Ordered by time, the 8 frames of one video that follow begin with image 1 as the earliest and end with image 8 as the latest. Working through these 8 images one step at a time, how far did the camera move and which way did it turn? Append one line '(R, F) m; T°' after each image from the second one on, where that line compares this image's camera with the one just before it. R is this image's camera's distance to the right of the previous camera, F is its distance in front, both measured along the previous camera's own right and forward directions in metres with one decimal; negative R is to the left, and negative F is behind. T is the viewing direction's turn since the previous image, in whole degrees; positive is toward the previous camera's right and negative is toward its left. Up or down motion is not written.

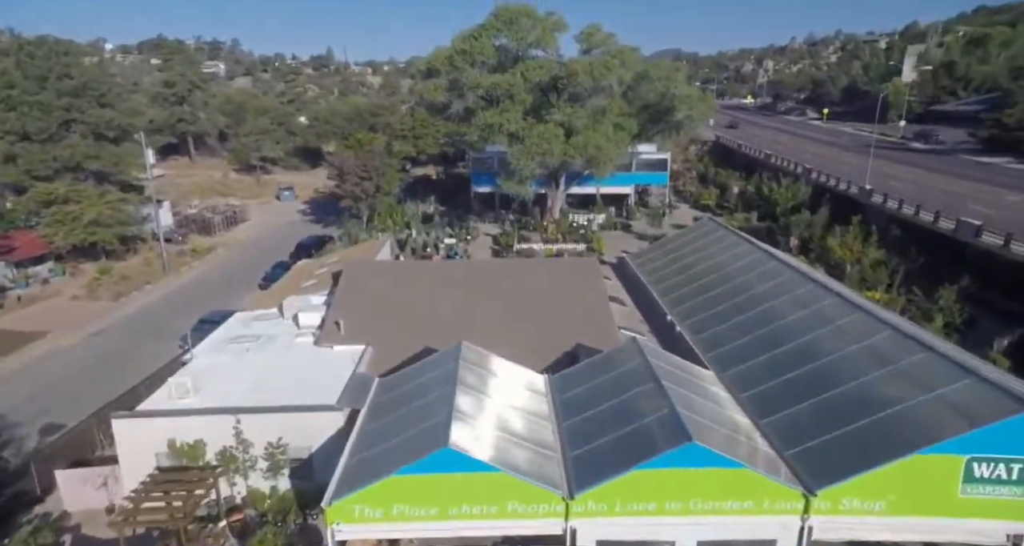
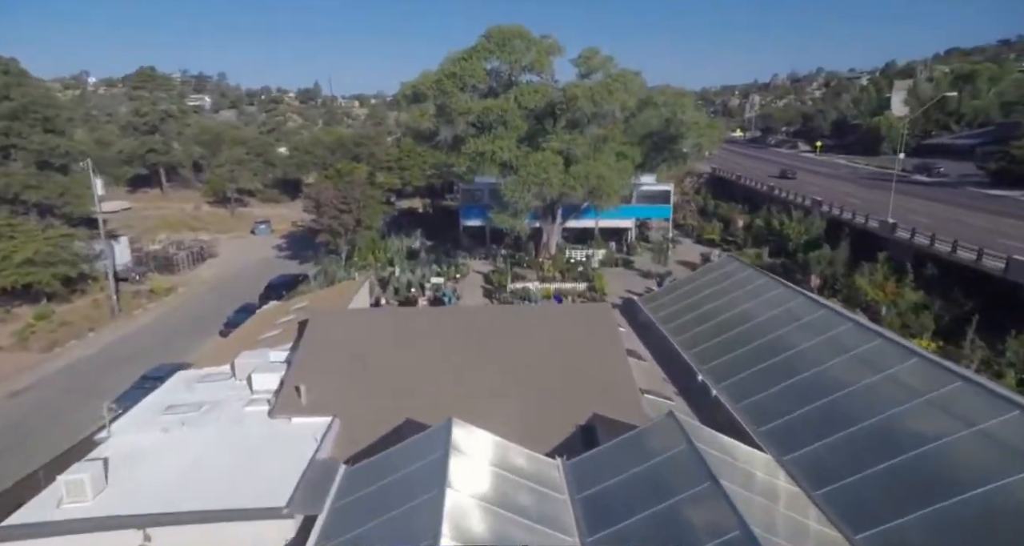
(-0.3, +2.8) m; +1°
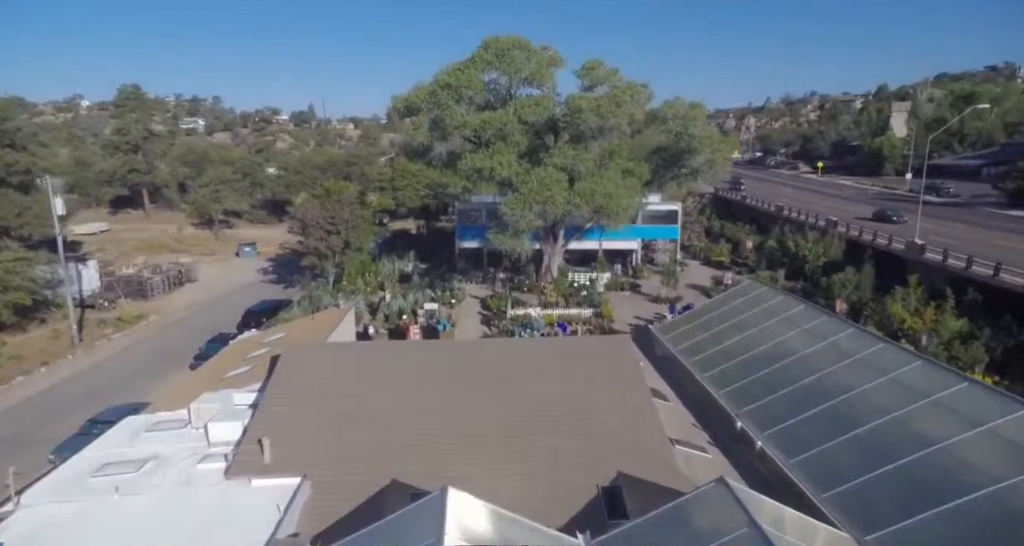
(-0.2, +2.1) m; 0°
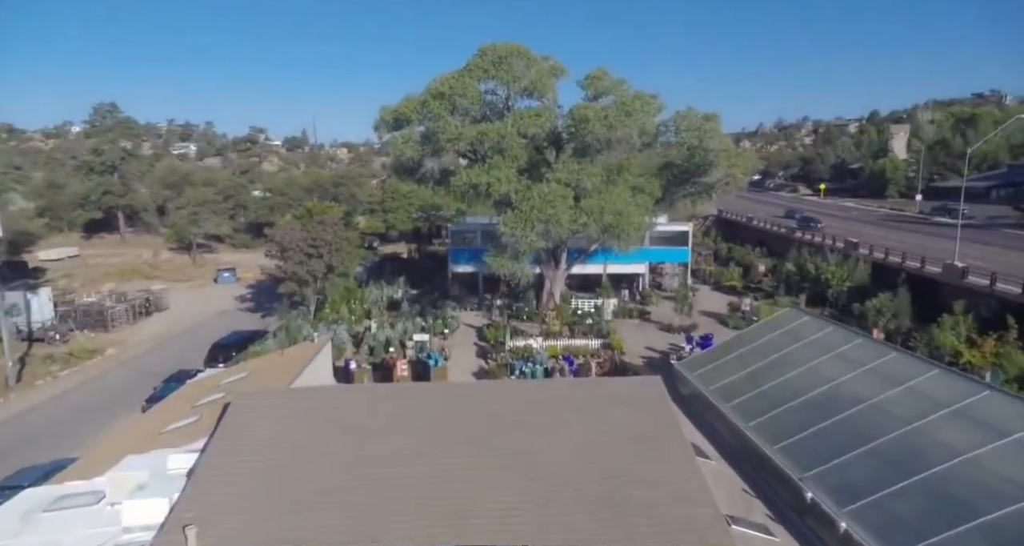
(-0.2, +2.6) m; 0°
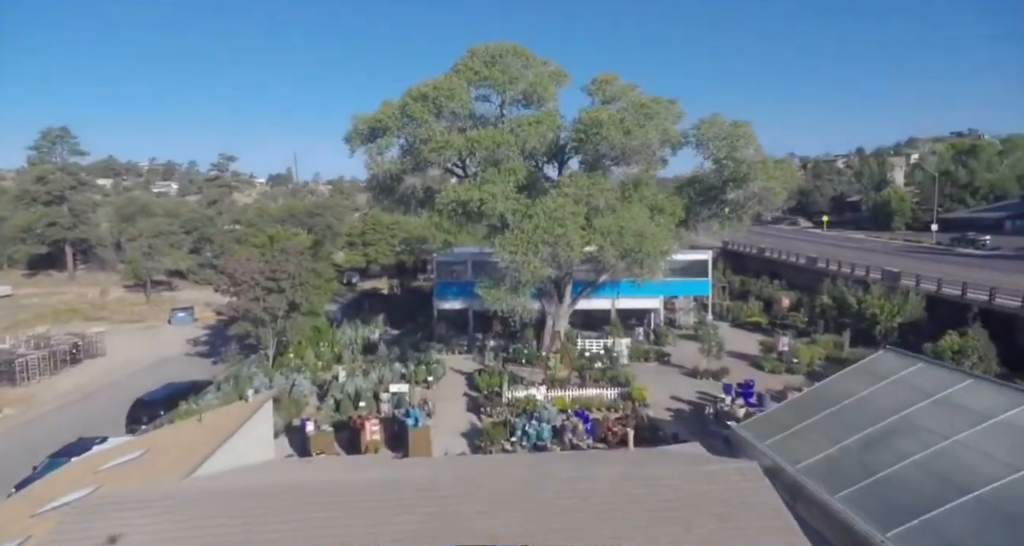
(-0.3, +4.2) m; +1°
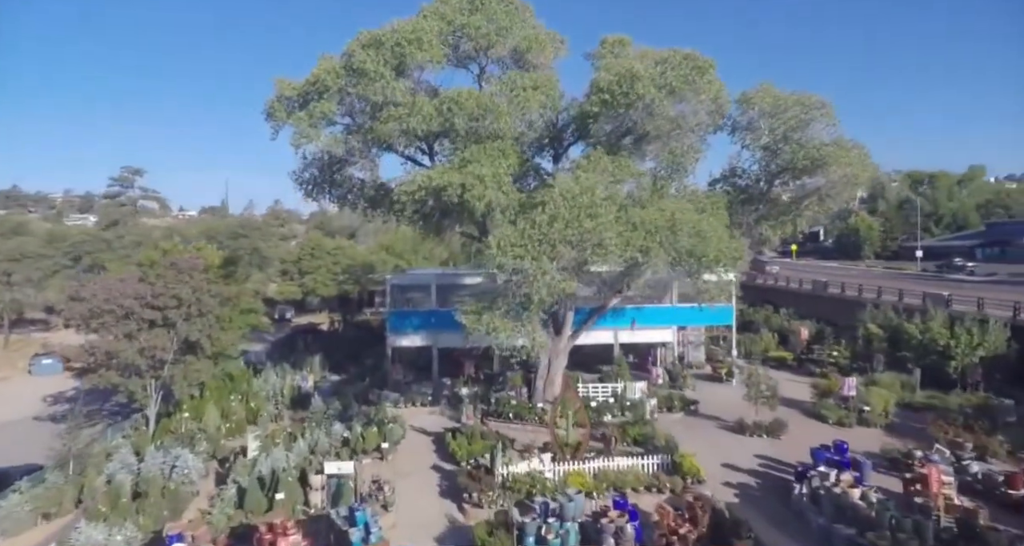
(-1.0, +6.2) m; +5°
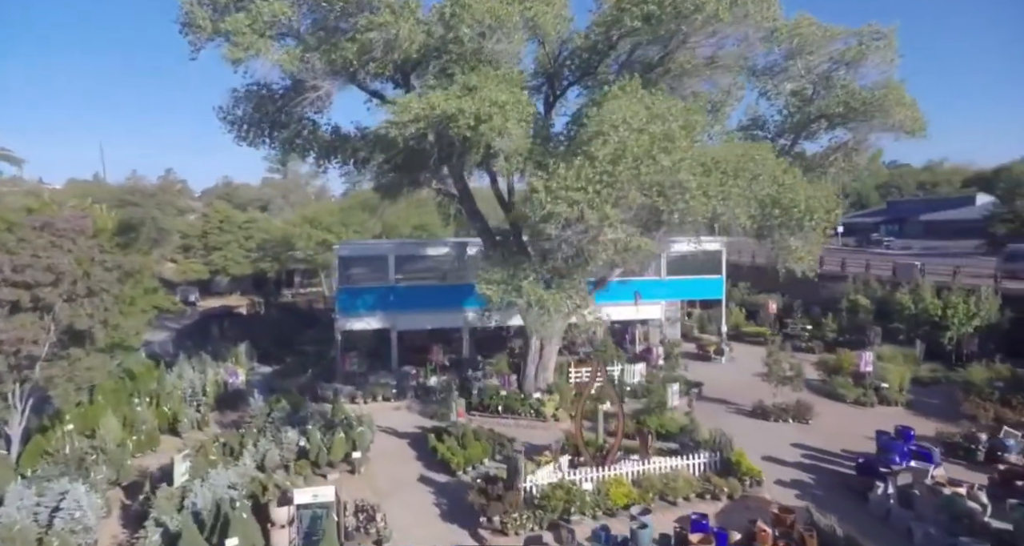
(-2.0, +3.2) m; +8°
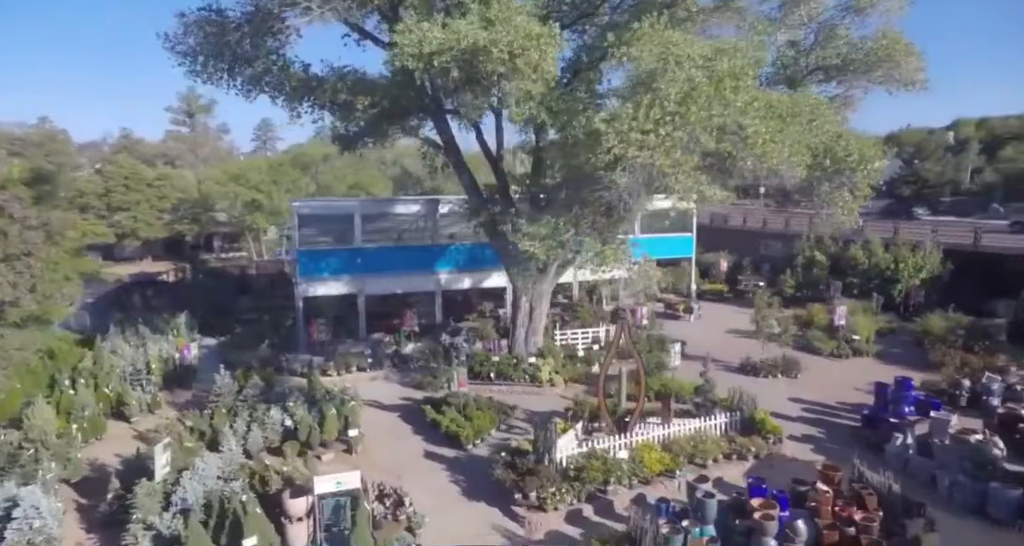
(-1.8, +1.1) m; +8°
